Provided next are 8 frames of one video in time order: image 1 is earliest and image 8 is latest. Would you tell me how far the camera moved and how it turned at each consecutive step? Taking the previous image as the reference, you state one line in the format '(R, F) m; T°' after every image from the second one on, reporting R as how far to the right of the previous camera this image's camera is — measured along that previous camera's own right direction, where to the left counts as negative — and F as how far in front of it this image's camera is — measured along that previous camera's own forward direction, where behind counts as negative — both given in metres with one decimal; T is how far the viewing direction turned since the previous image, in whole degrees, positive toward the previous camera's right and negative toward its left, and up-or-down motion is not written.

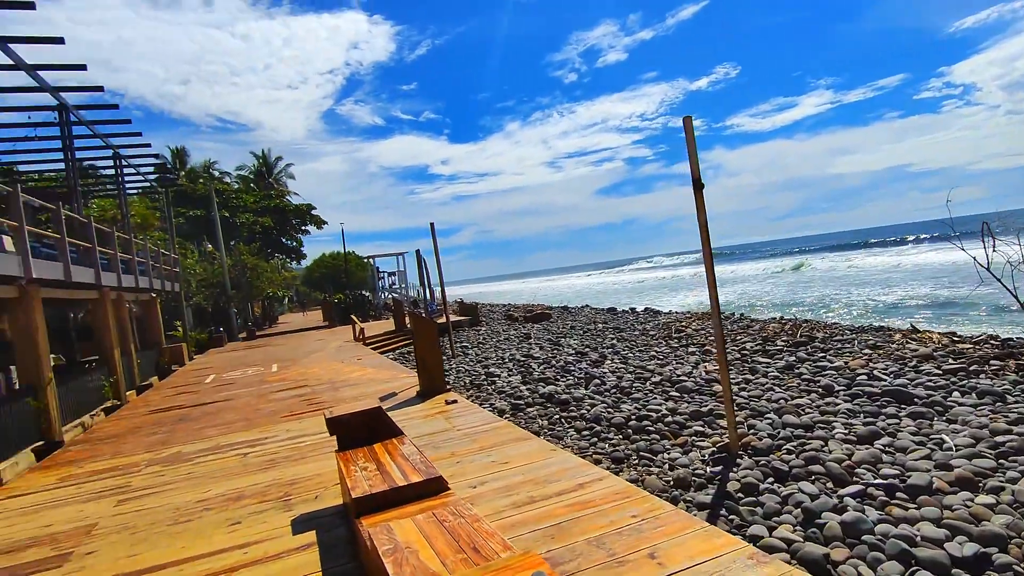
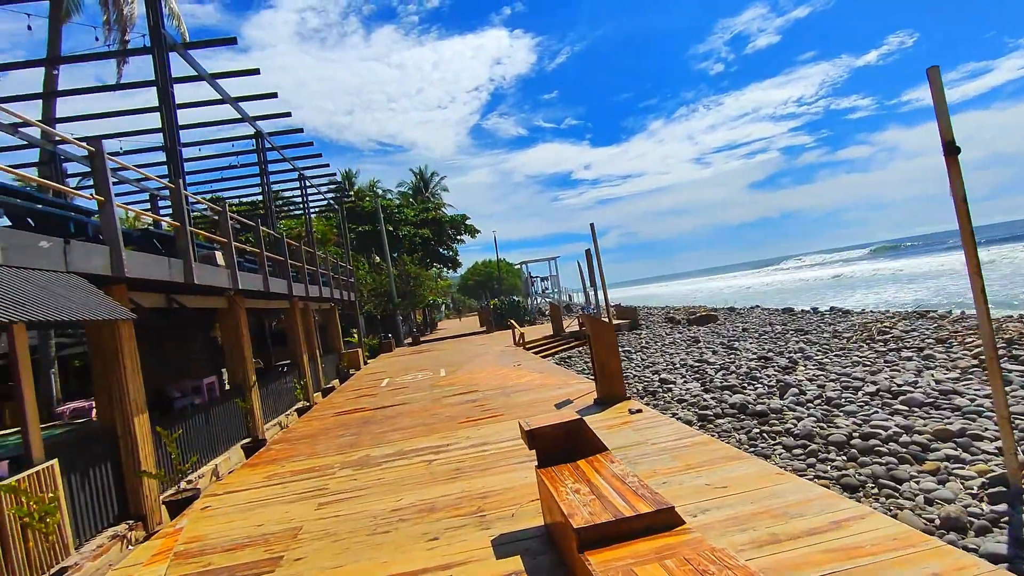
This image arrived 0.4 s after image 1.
(-0.4, +0.5) m; -14°
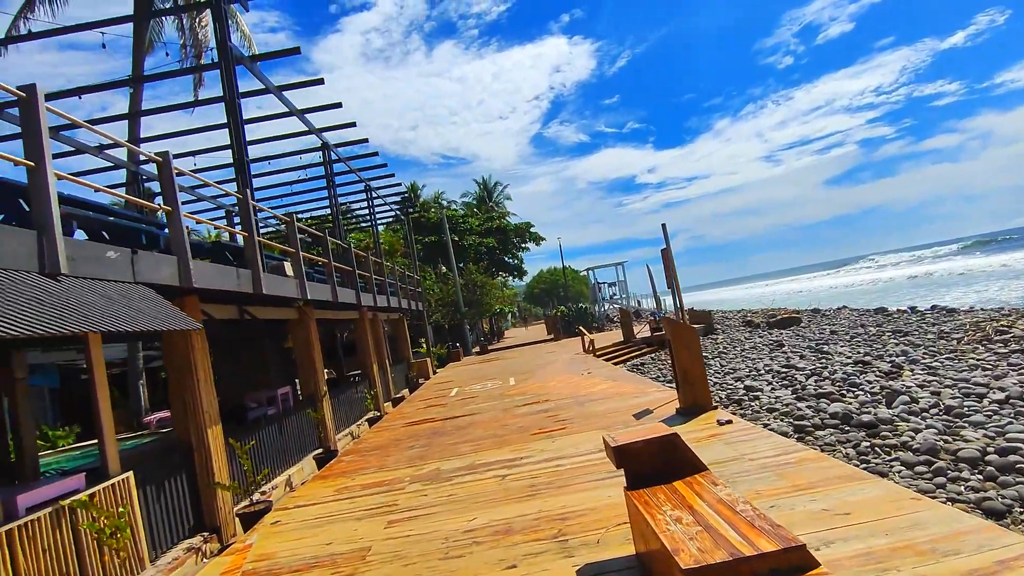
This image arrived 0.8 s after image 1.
(-0.1, +0.4) m; -6°
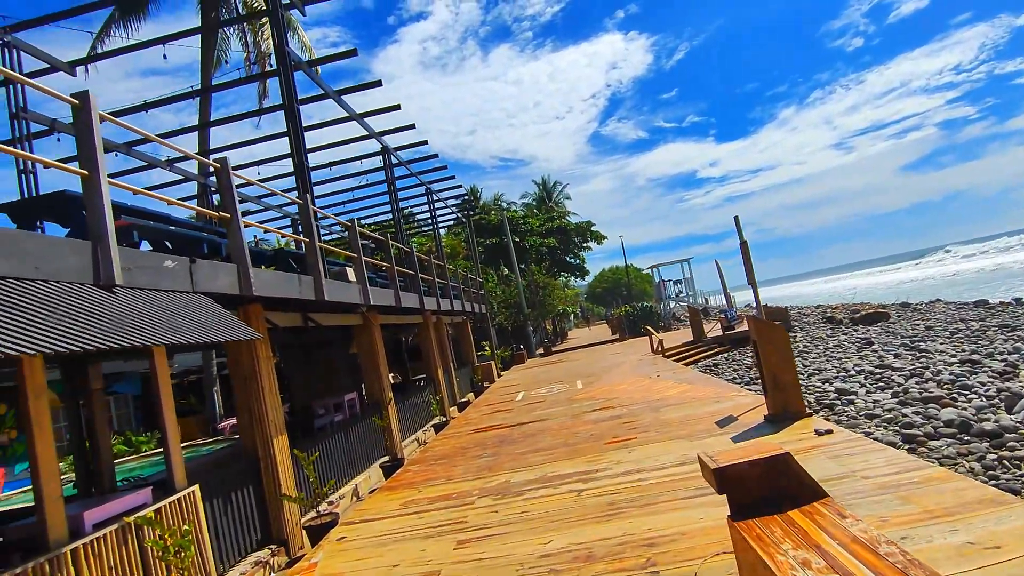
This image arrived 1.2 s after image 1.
(-0.1, +0.4) m; -6°
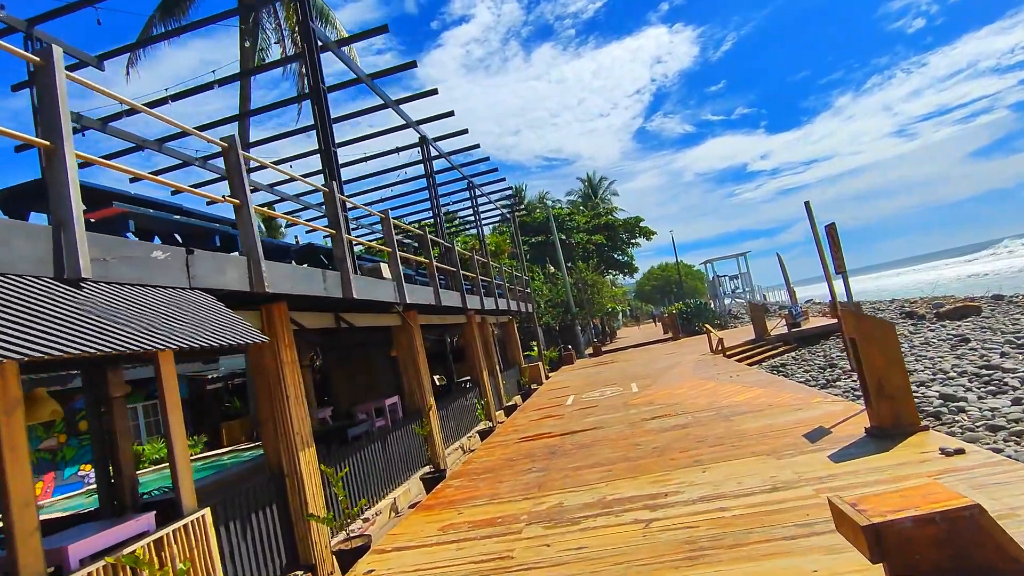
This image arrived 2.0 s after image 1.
(0.0, +0.9) m; -4°
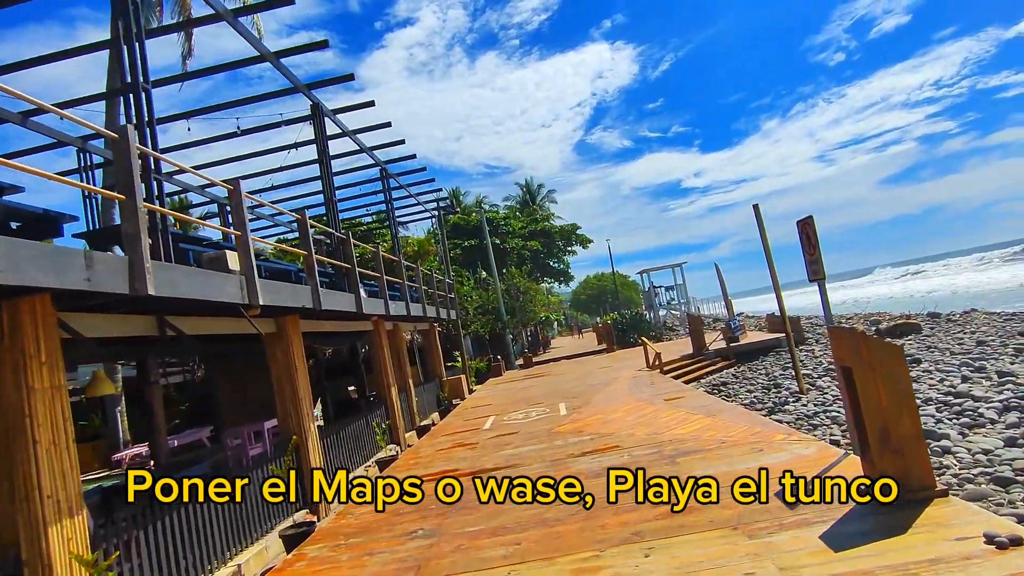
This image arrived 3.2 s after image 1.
(+0.5, +1.8) m; +6°
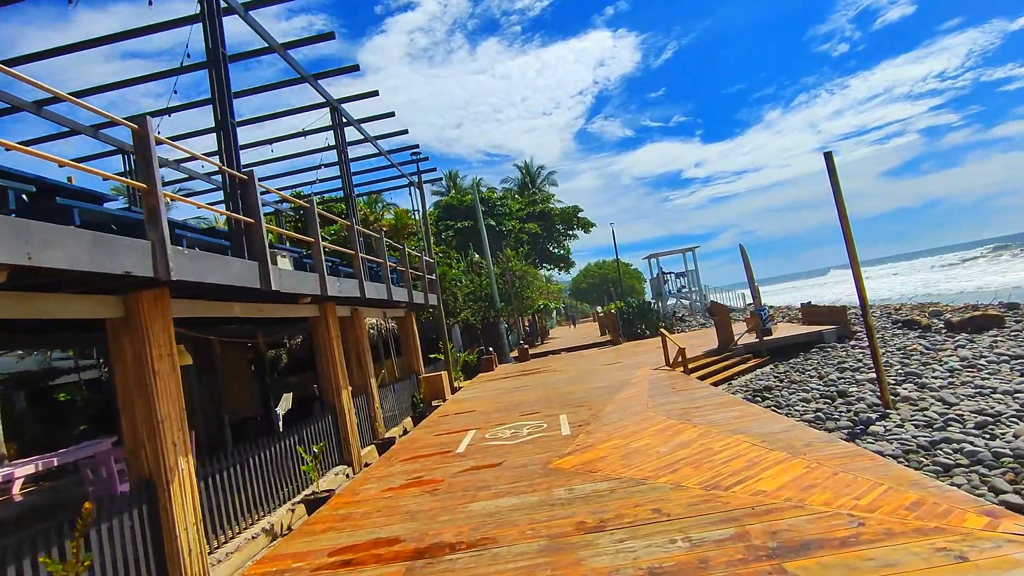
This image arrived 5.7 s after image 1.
(+0.2, +3.0) m; 0°
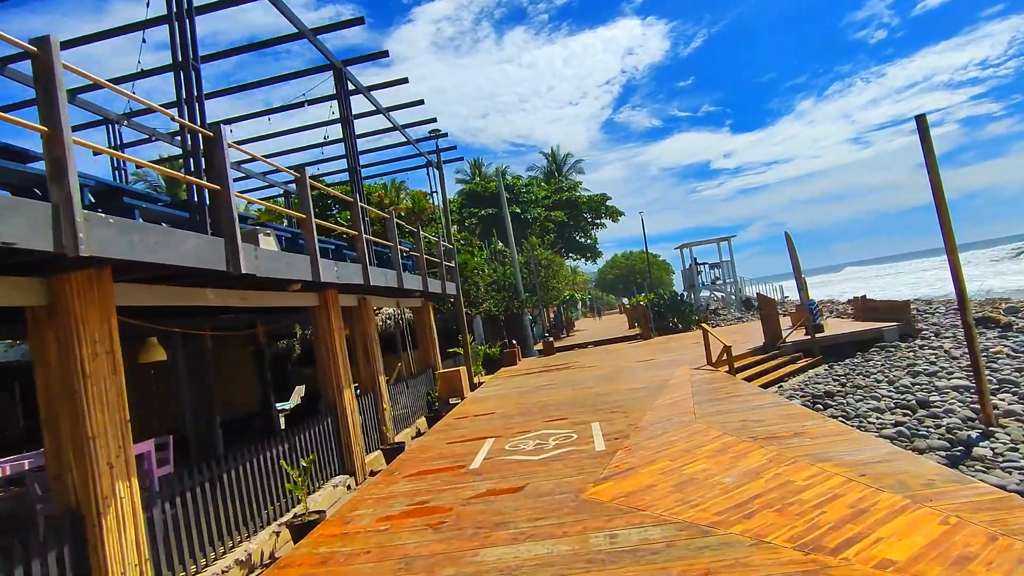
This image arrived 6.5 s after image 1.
(0.0, +1.3) m; -2°
